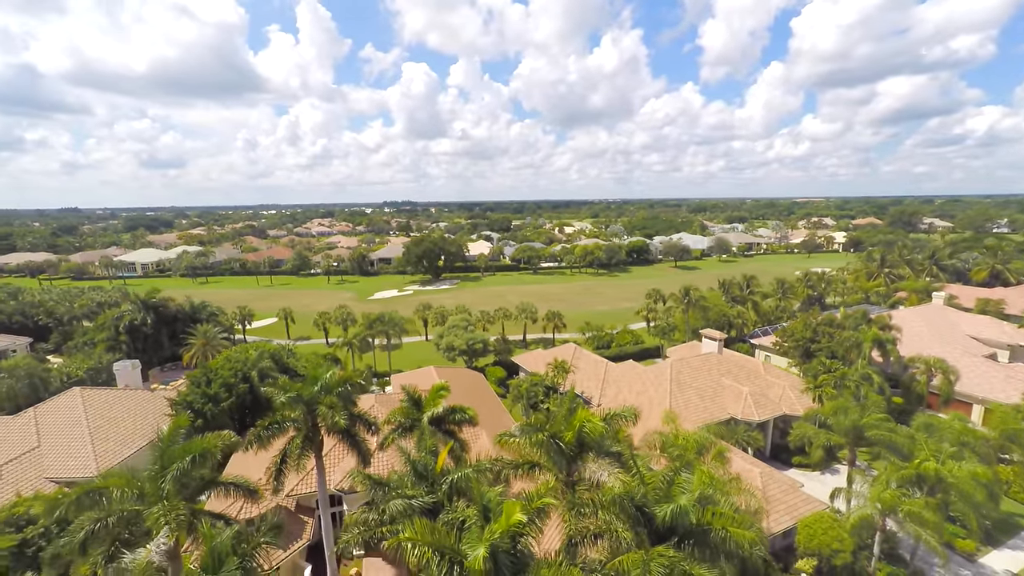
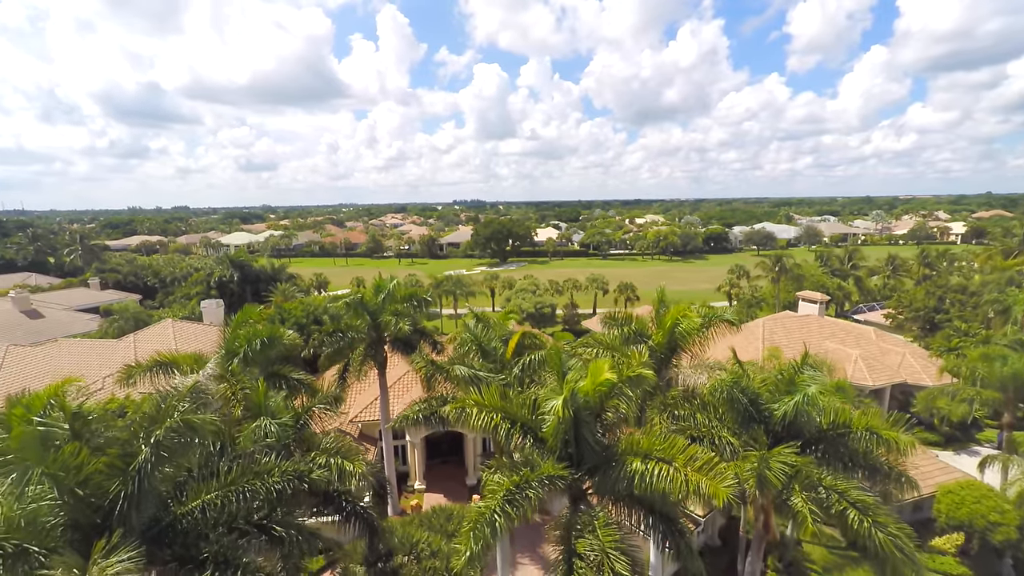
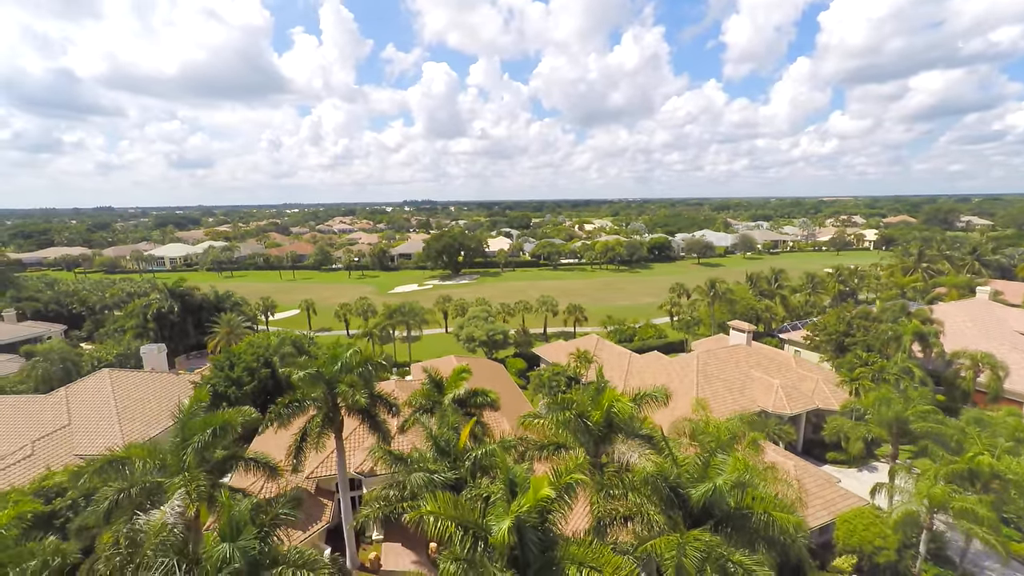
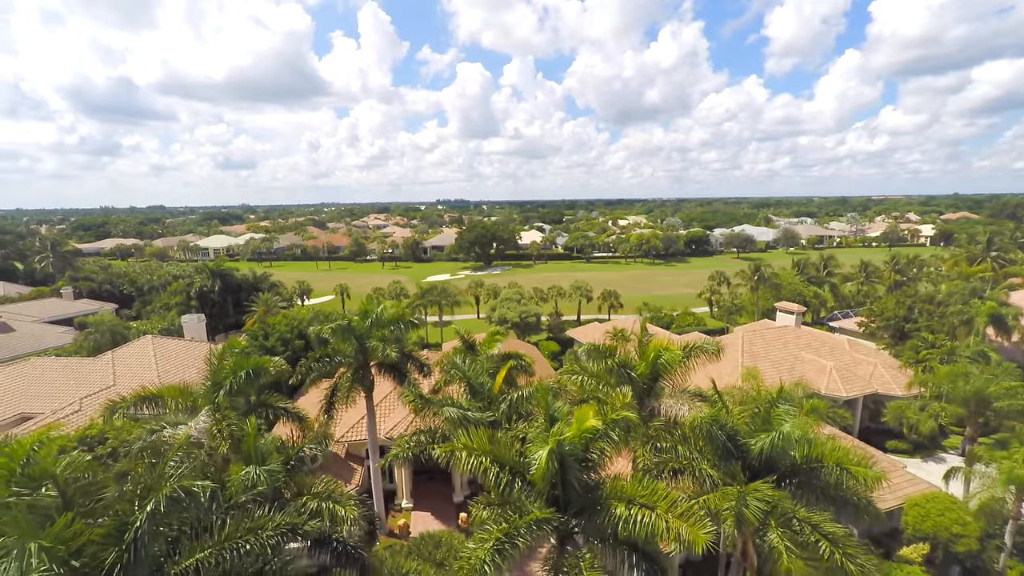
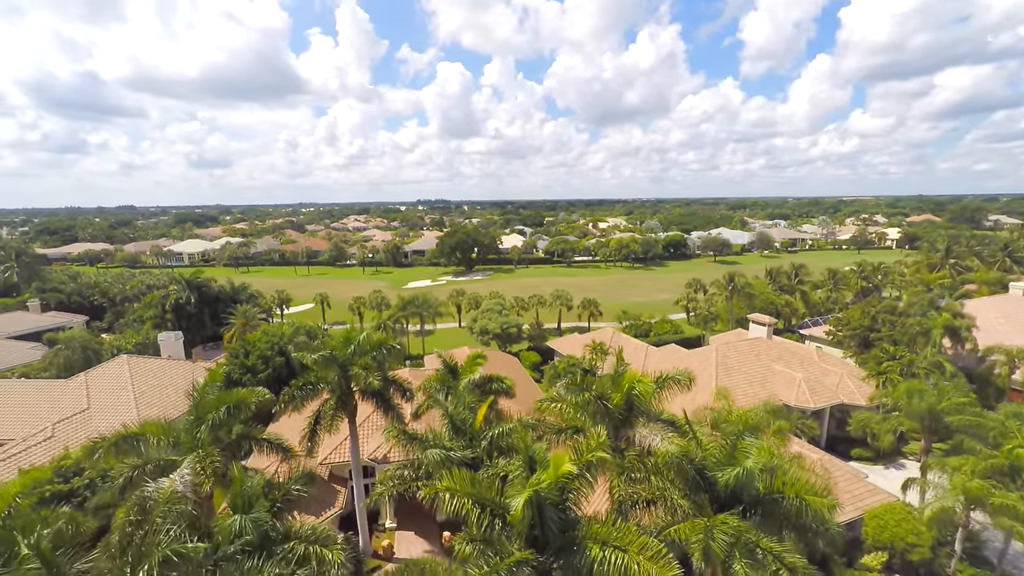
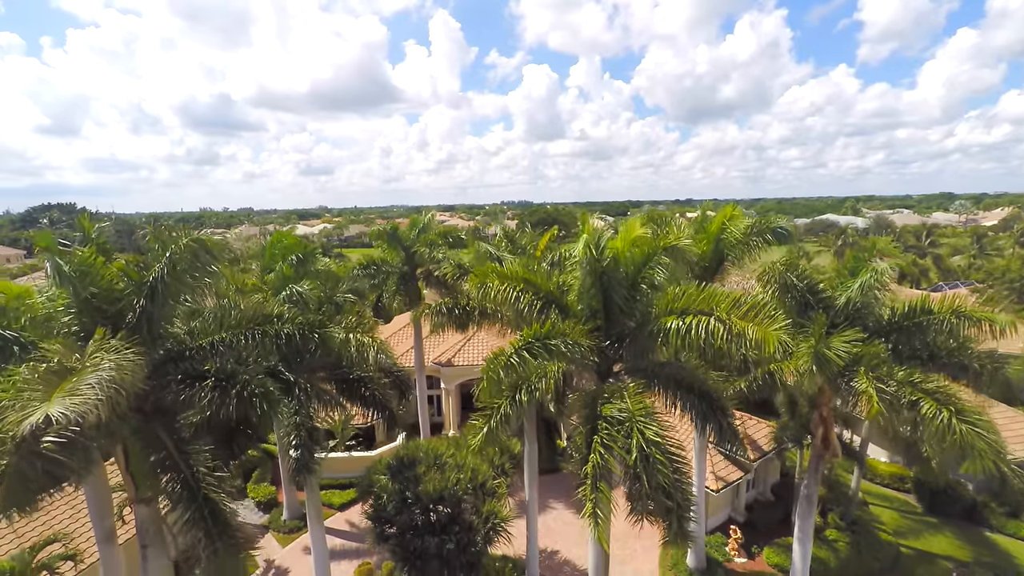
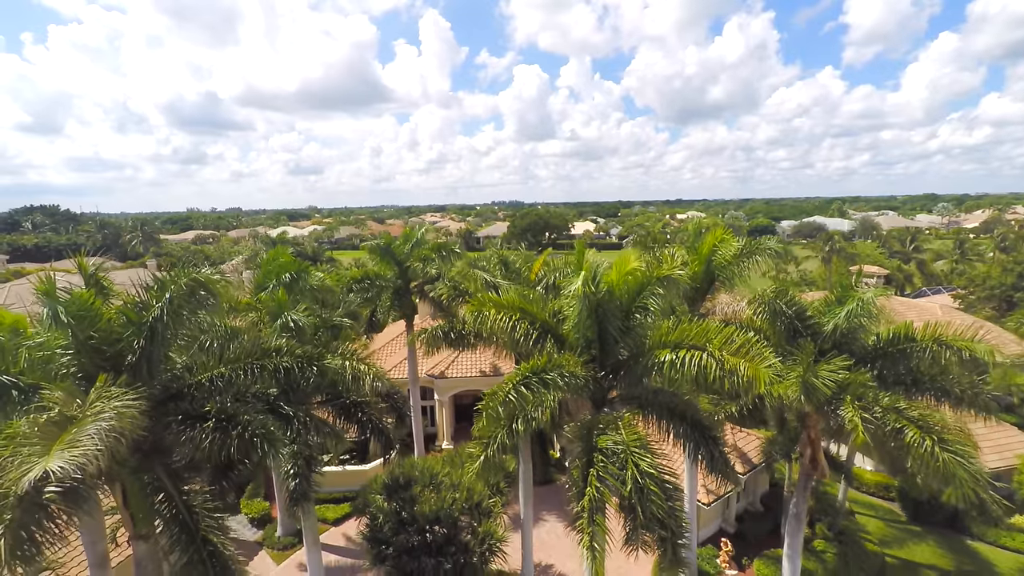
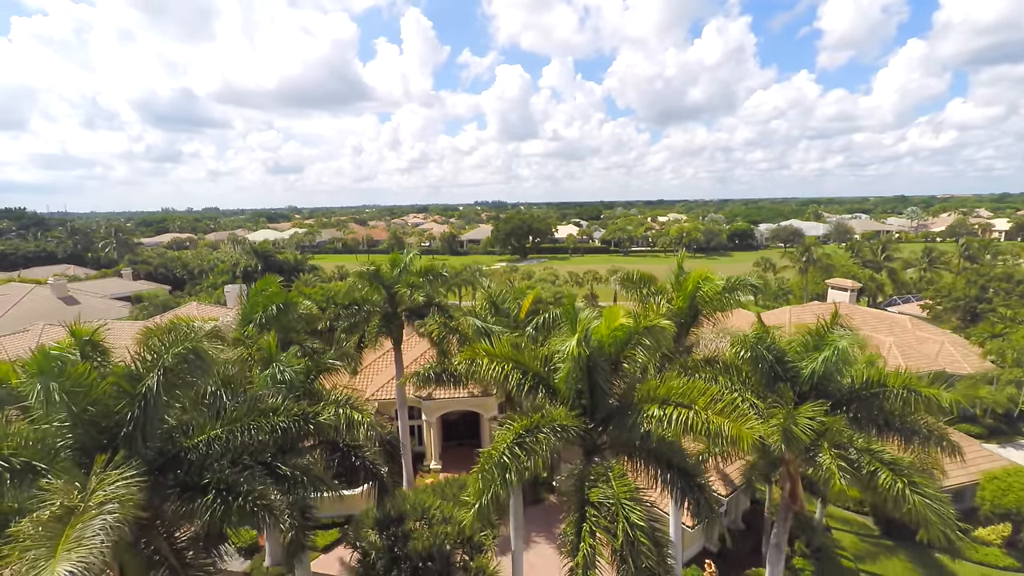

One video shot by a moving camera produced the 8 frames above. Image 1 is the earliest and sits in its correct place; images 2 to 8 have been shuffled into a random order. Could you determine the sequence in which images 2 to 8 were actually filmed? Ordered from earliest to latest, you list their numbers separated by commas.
3, 5, 4, 2, 8, 7, 6
